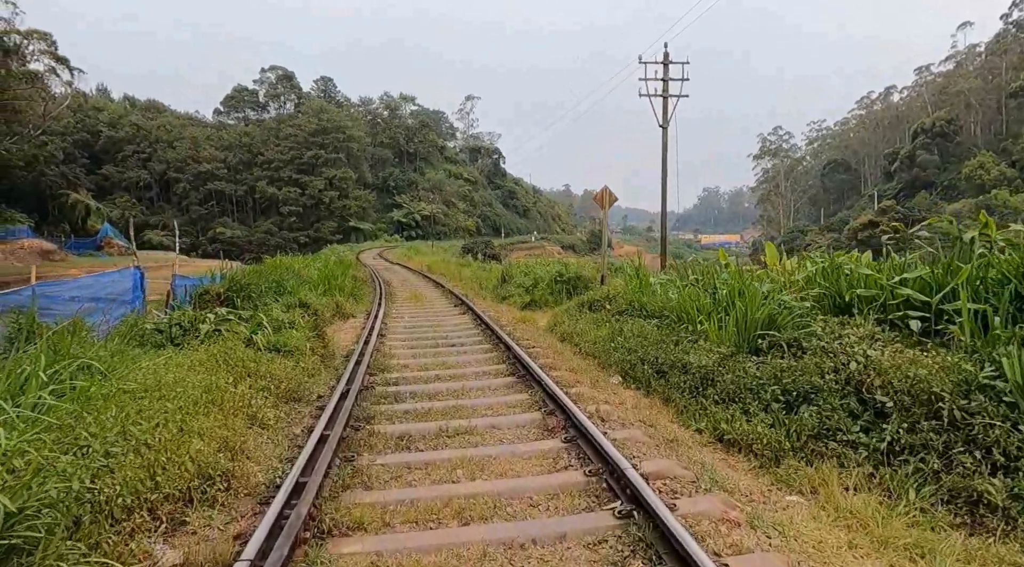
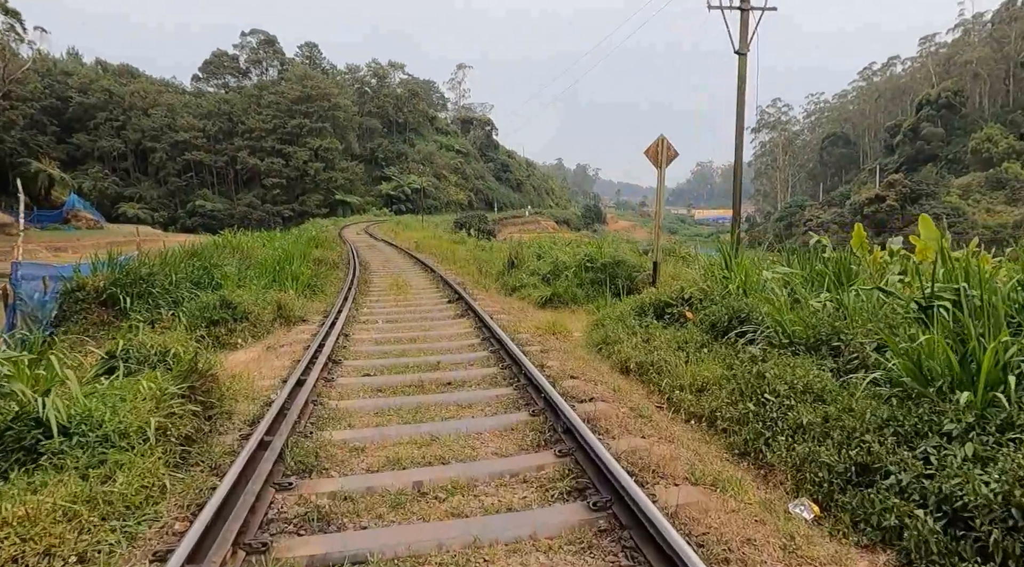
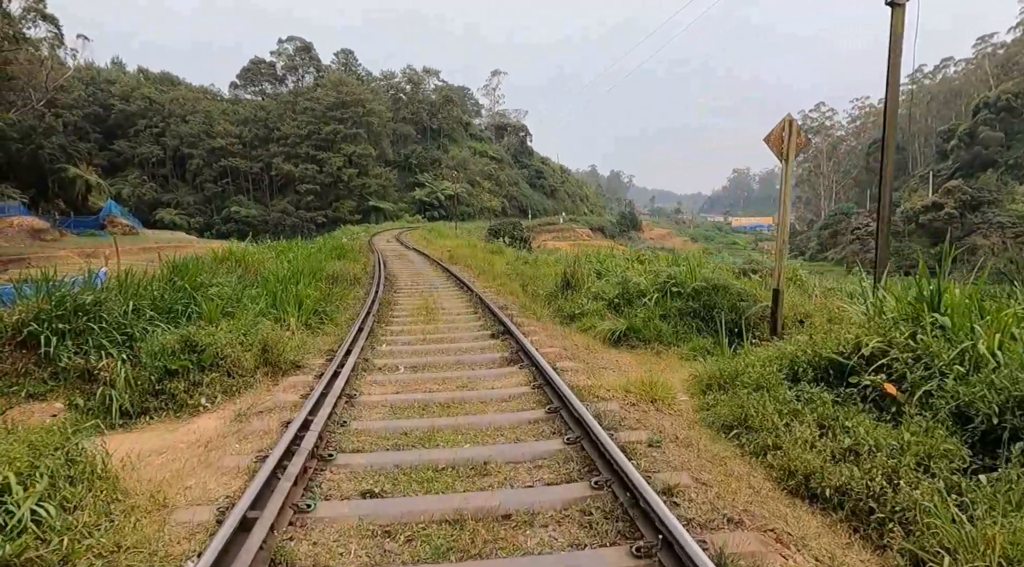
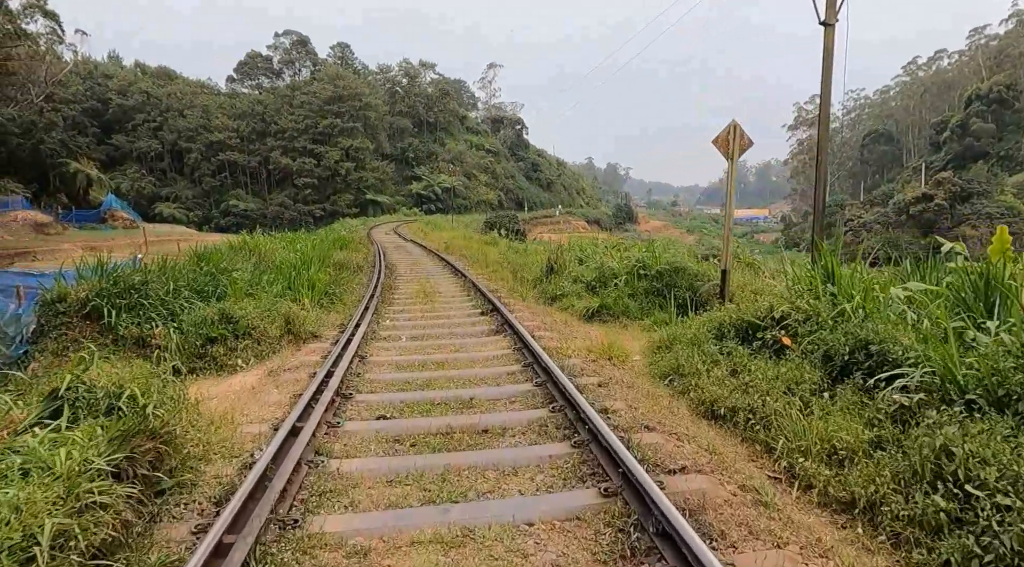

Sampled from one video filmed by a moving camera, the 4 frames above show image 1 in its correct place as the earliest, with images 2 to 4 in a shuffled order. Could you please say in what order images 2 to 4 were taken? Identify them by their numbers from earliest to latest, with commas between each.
2, 4, 3
